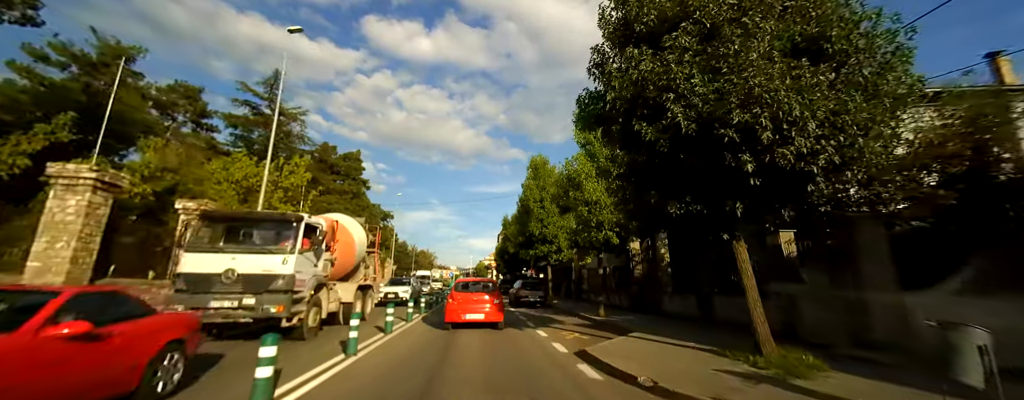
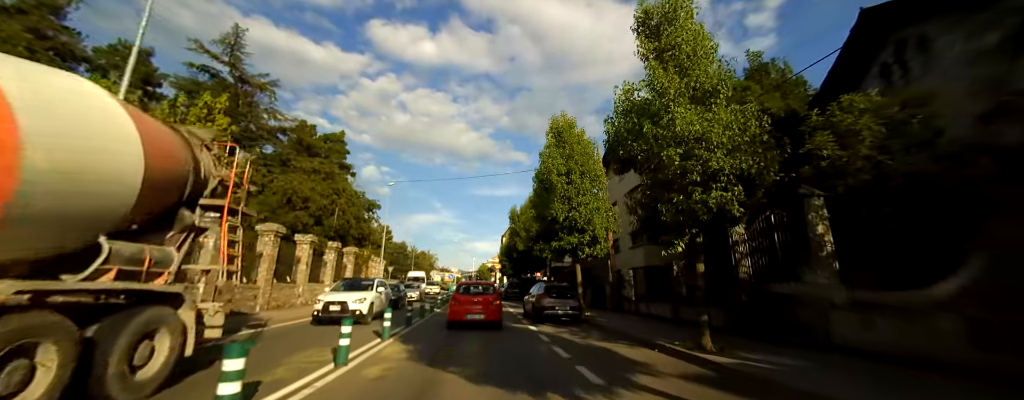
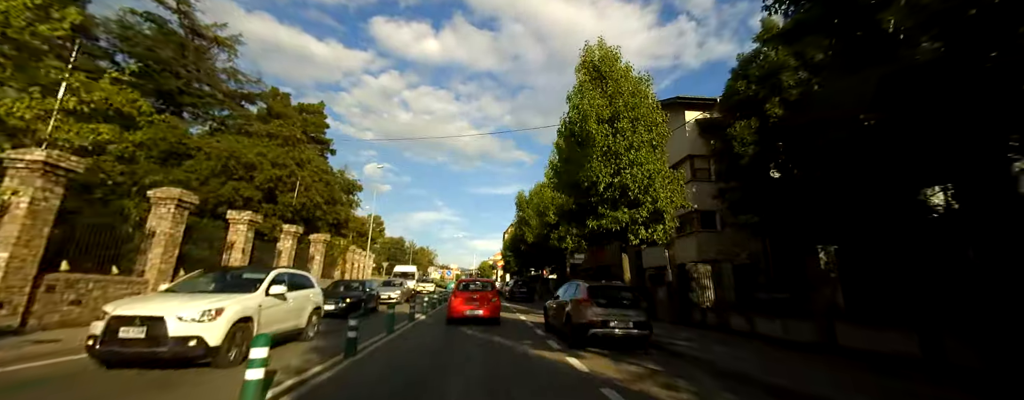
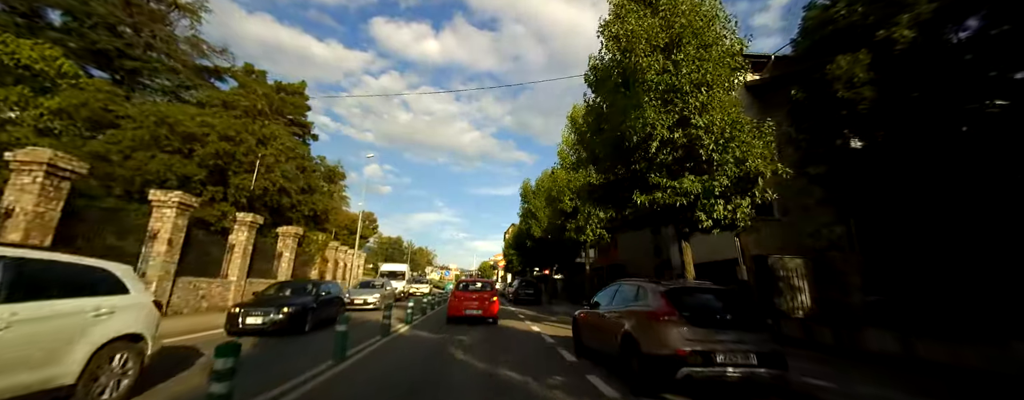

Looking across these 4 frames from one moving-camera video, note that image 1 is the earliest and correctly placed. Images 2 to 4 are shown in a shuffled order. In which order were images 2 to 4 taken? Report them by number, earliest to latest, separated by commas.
2, 3, 4
